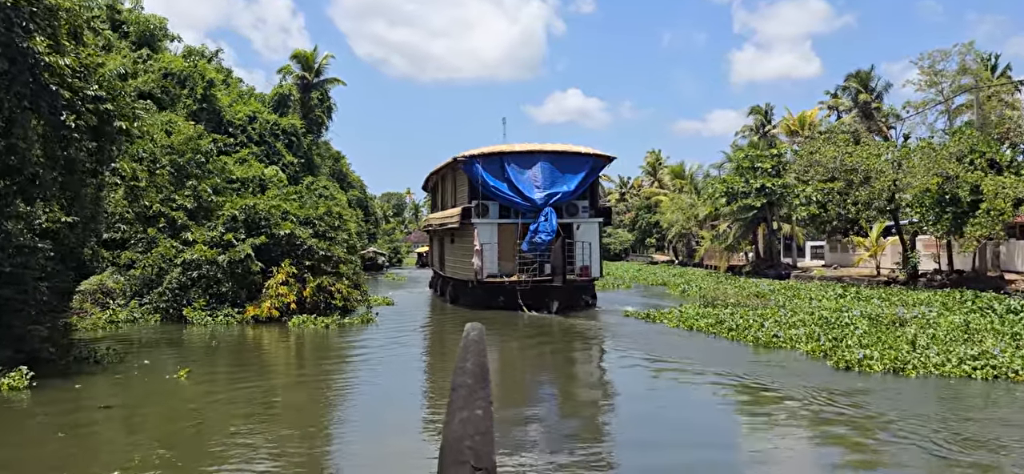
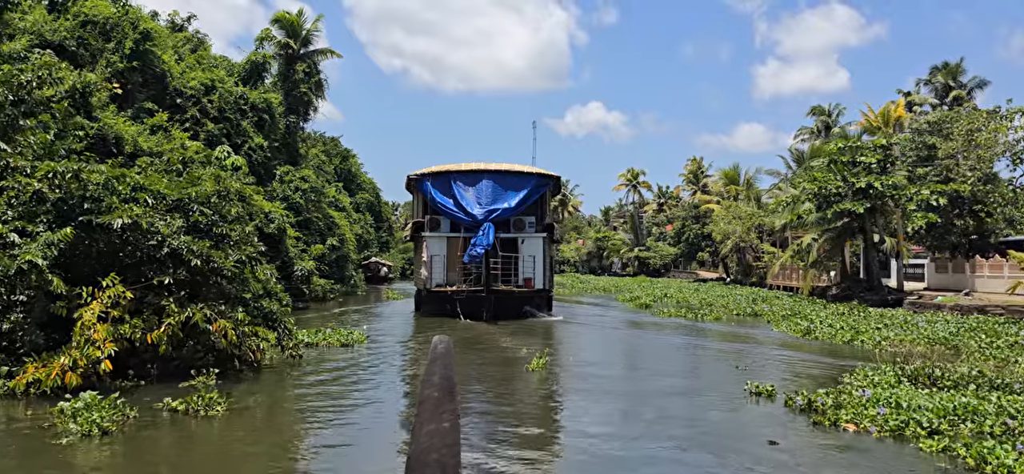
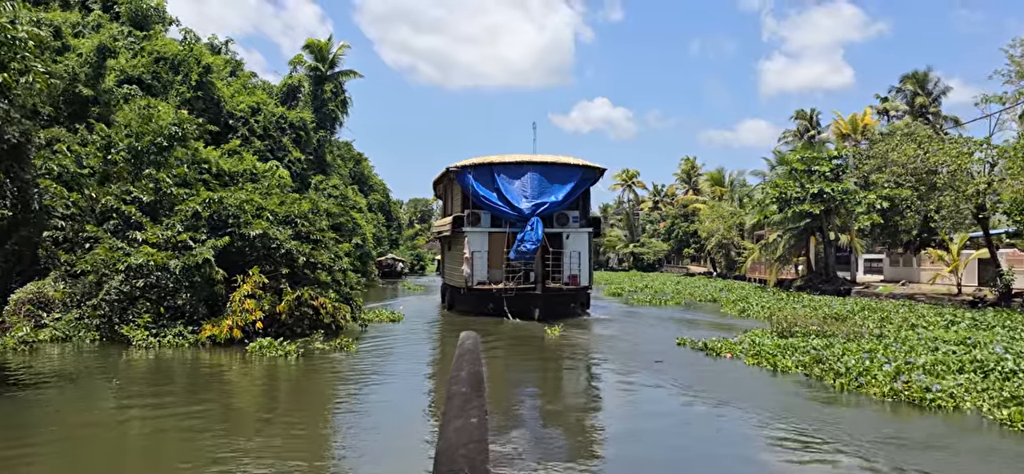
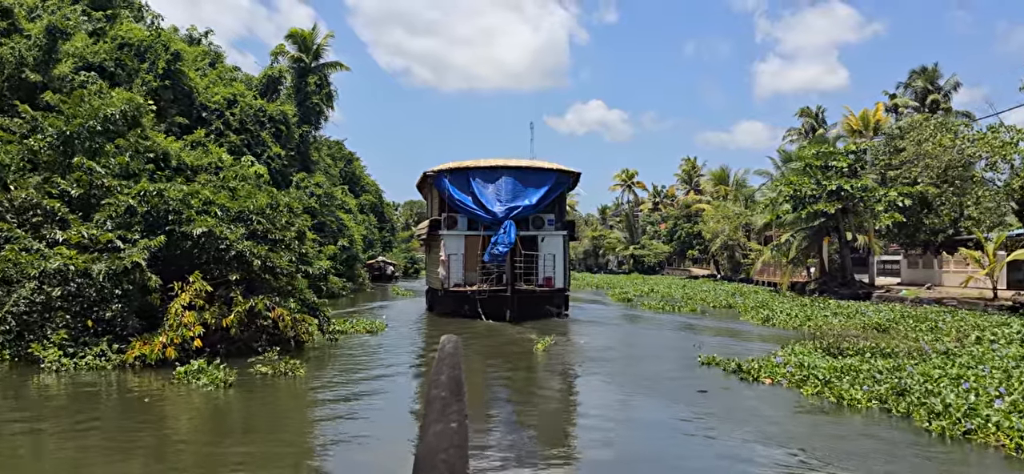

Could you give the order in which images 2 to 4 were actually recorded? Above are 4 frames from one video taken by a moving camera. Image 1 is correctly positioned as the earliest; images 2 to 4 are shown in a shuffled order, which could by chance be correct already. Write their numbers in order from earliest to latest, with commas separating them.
3, 4, 2
